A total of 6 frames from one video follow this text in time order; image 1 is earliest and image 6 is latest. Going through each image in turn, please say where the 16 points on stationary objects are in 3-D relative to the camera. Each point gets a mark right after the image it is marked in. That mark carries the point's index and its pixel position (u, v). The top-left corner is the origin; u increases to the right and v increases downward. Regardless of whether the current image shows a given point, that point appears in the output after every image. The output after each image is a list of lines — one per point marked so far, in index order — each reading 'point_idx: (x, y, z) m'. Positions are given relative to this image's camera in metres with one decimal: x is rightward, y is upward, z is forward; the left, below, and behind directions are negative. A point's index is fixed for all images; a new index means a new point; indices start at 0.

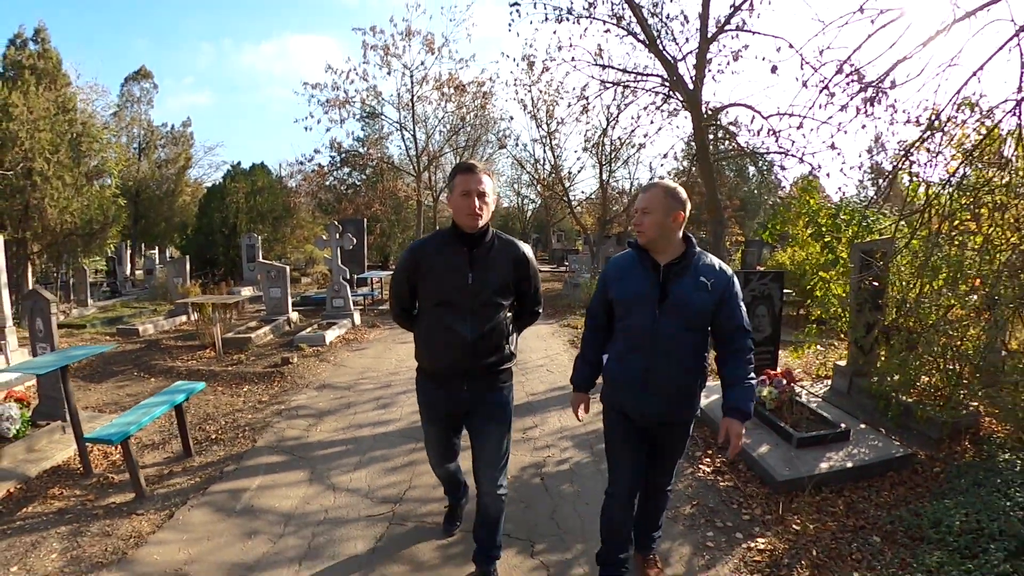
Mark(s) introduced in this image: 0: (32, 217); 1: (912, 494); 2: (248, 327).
0: (-8.9, +1.3, +11.1) m
1: (+2.2, -1.1, +3.3) m
2: (-3.7, -0.5, +8.5) m
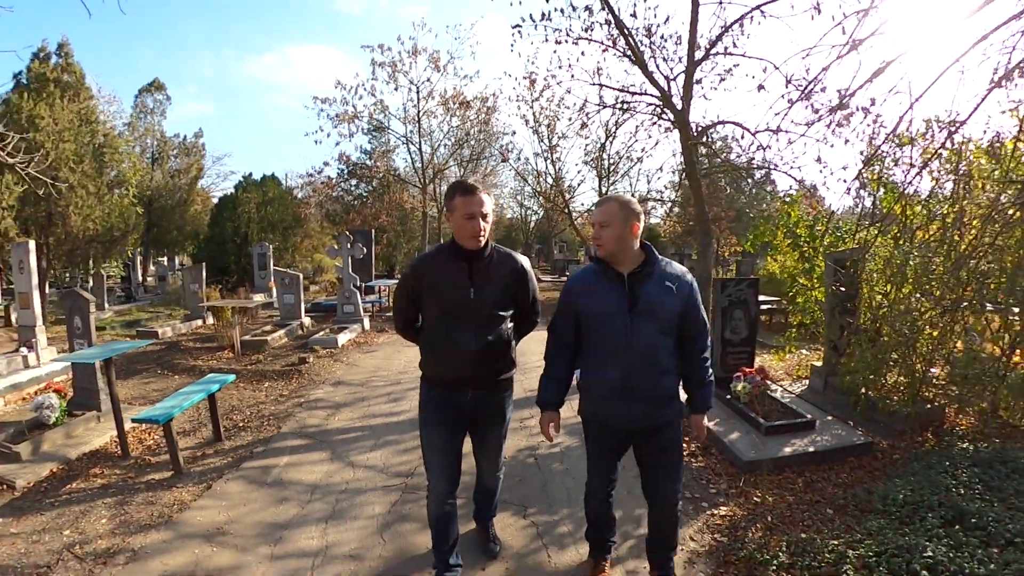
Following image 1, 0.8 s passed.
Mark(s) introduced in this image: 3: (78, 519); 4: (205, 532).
0: (-8.8, +1.2, +11.6) m
1: (+2.2, -1.1, +3.7) m
2: (-3.7, -0.6, +8.9) m
3: (-2.6, -1.3, +3.5) m
4: (-1.5, -1.2, +3.0) m
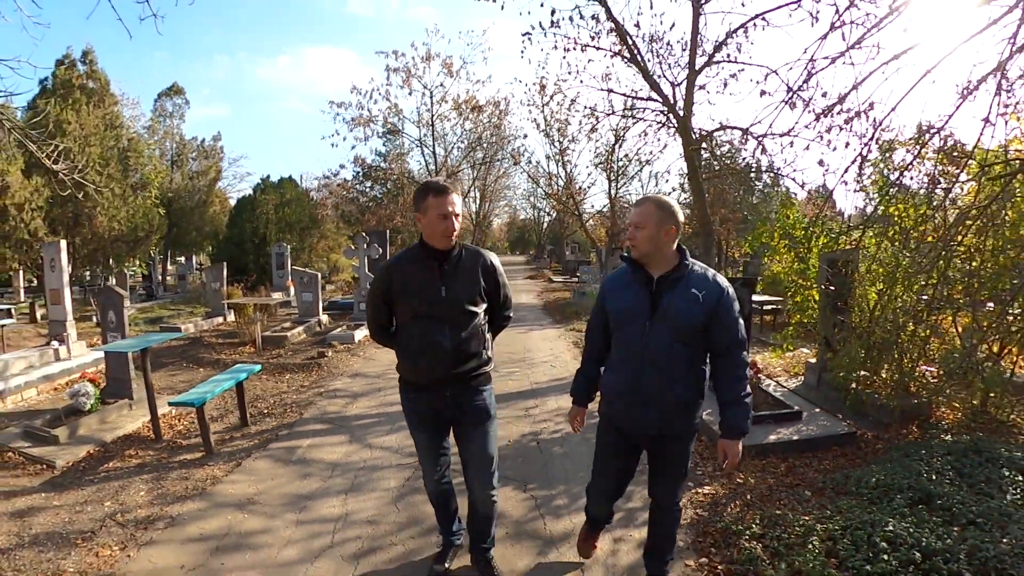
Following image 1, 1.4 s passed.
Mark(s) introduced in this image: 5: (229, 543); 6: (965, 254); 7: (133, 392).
0: (-8.6, +1.3, +12.1) m
1: (+2.2, -1.1, +3.9) m
2: (-3.5, -0.6, +9.3) m
3: (-2.5, -1.3, +3.9) m
4: (-1.5, -1.2, +3.3) m
5: (-1.4, -1.3, +3.0) m
6: (+3.4, +0.3, +4.5) m
7: (-3.8, -1.0, +6.0) m
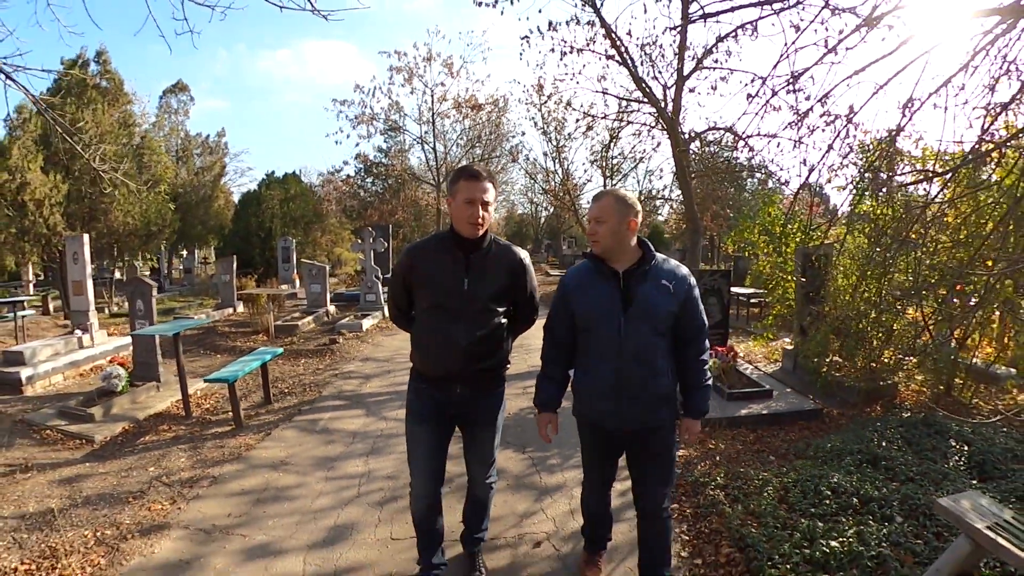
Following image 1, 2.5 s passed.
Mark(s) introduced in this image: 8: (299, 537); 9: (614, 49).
0: (-8.7, +1.4, +12.5) m
1: (+2.2, -1.1, +4.4) m
2: (-3.6, -0.5, +9.7) m
3: (-2.5, -1.2, +4.3) m
4: (-1.5, -1.1, +3.8) m
5: (-1.4, -1.2, +3.4) m
6: (+3.4, +0.3, +5.0) m
7: (-3.8, -0.9, +6.5) m
8: (-1.1, -1.2, +3.0) m
9: (+1.4, +3.4, +8.5) m
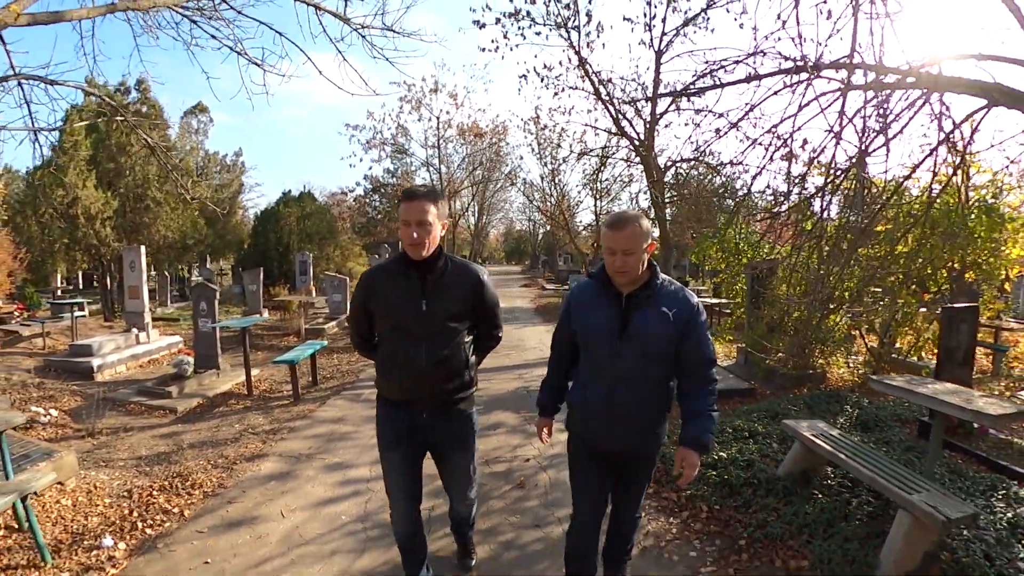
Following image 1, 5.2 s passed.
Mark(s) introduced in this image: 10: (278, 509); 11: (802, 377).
0: (-8.7, +1.3, +13.8) m
1: (+2.2, -1.1, +5.7) m
2: (-3.6, -0.6, +11.0) m
3: (-2.6, -1.2, +5.6) m
4: (-1.5, -1.1, +5.1) m
5: (-1.4, -1.2, +4.7) m
6: (+3.4, +0.3, +6.3) m
7: (-3.8, -1.0, +7.7) m
8: (-1.1, -1.2, +4.3) m
9: (+1.4, +3.2, +9.9) m
10: (-1.4, -1.3, +3.7) m
11: (+3.4, -1.1, +6.9) m
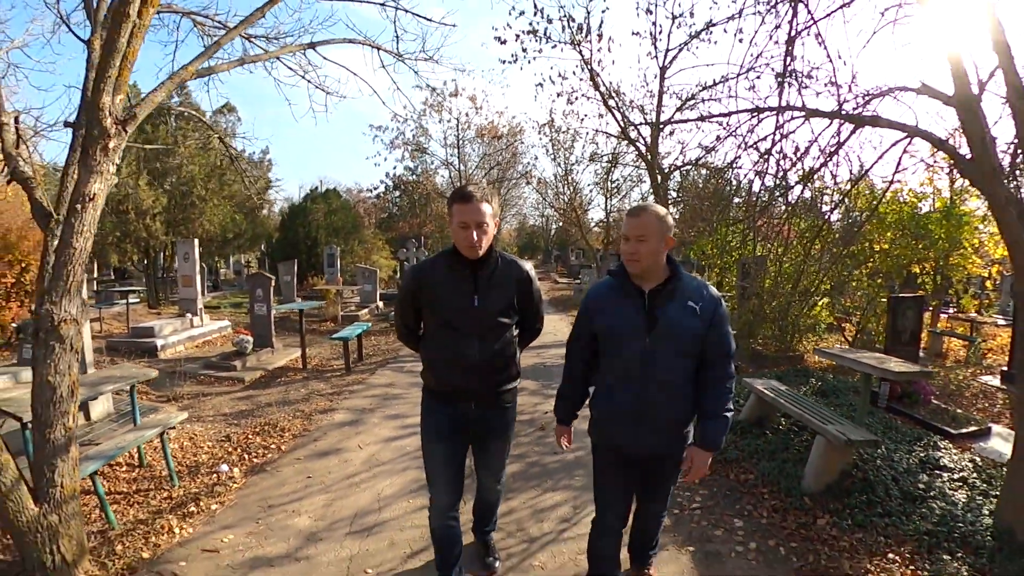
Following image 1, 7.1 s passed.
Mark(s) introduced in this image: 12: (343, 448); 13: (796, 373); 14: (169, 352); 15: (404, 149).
0: (-8.3, +1.5, +15.0) m
1: (+2.4, -1.0, +6.7) m
2: (-3.3, -0.4, +12.2) m
3: (-2.3, -1.1, +6.7) m
4: (-1.3, -1.0, +6.2) m
5: (-1.2, -1.1, +5.8) m
6: (+3.6, +0.4, +7.3) m
7: (-3.6, -0.8, +8.9) m
8: (-0.9, -1.1, +5.4) m
9: (+1.8, +3.4, +10.9) m
10: (-1.2, -1.2, +4.7) m
11: (+3.6, -1.0, +8.0) m
12: (-1.3, -1.3, +4.7) m
13: (+3.2, -1.0, +6.7) m
14: (-5.5, -1.0, +9.7) m
15: (-3.3, +4.3, +18.5) m
